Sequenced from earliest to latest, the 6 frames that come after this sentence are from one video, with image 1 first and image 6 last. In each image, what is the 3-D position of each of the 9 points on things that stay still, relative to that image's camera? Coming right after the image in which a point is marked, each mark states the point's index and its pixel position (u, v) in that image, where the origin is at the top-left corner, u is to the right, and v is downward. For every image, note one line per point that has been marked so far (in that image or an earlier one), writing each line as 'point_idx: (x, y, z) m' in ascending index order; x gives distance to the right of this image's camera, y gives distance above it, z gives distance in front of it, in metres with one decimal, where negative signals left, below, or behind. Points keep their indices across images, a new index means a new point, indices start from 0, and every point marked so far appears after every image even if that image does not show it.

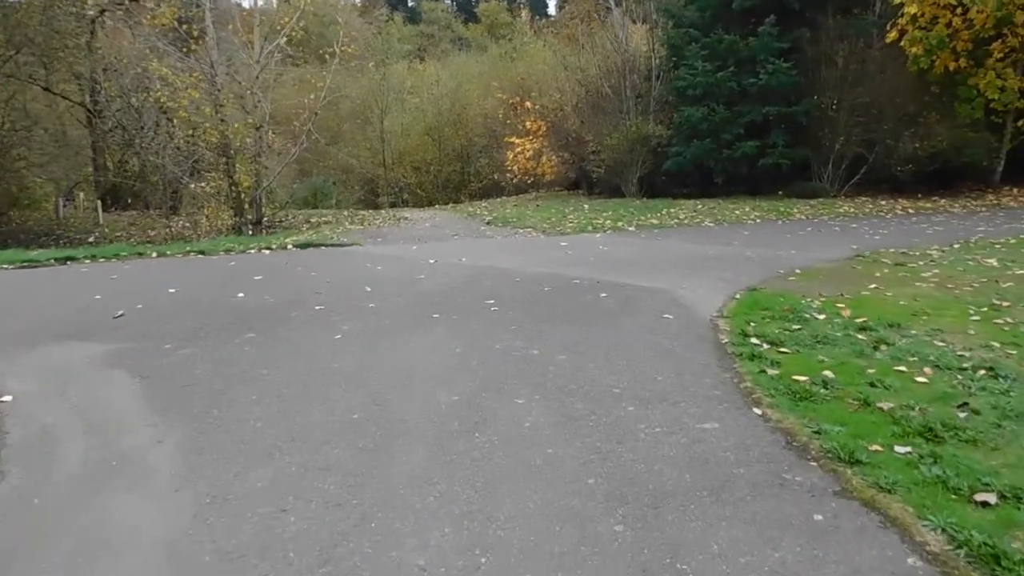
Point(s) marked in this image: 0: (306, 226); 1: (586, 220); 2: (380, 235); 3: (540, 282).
0: (-6.1, +1.8, +19.1) m
1: (+1.8, +1.6, +15.5) m
2: (-3.3, +1.3, +16.2) m
3: (+0.4, +0.1, +8.8) m
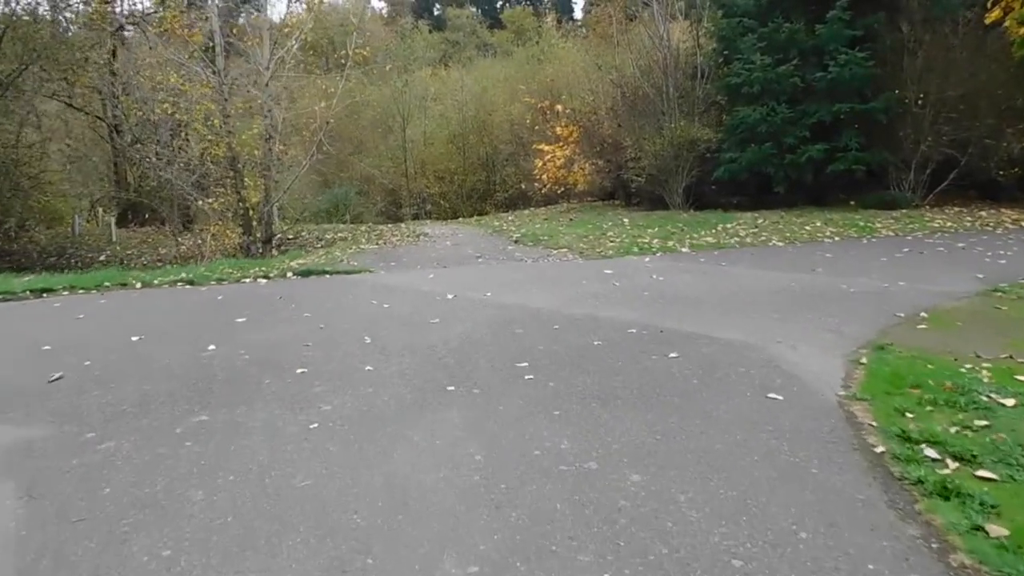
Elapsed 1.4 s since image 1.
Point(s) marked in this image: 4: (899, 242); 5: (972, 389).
0: (-5.2, +1.1, +17.5) m
1: (+2.5, +1.1, +13.6) m
2: (-2.6, +0.7, +14.5) m
3: (+0.8, -0.5, +6.9) m
4: (+6.5, +0.8, +10.8) m
5: (+3.4, -0.7, +4.7) m
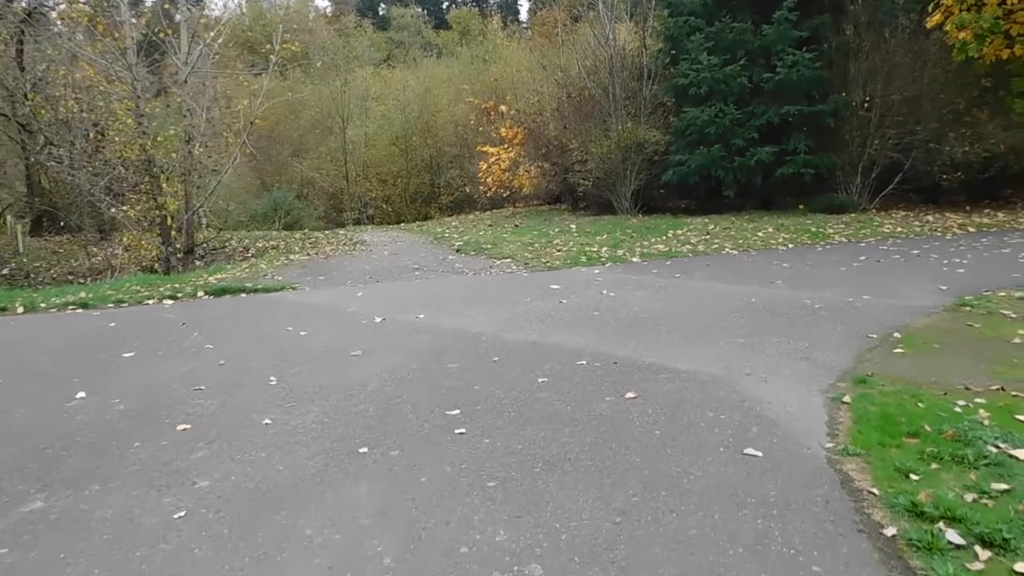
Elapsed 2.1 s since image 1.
0: (-6.7, +0.7, +16.1) m
1: (+1.3, +0.8, +12.8) m
2: (-3.8, +0.4, +13.3) m
3: (+0.2, -0.7, +6.0) m
4: (+5.5, +0.6, +10.3) m
5: (+2.9, -0.9, +4.0) m
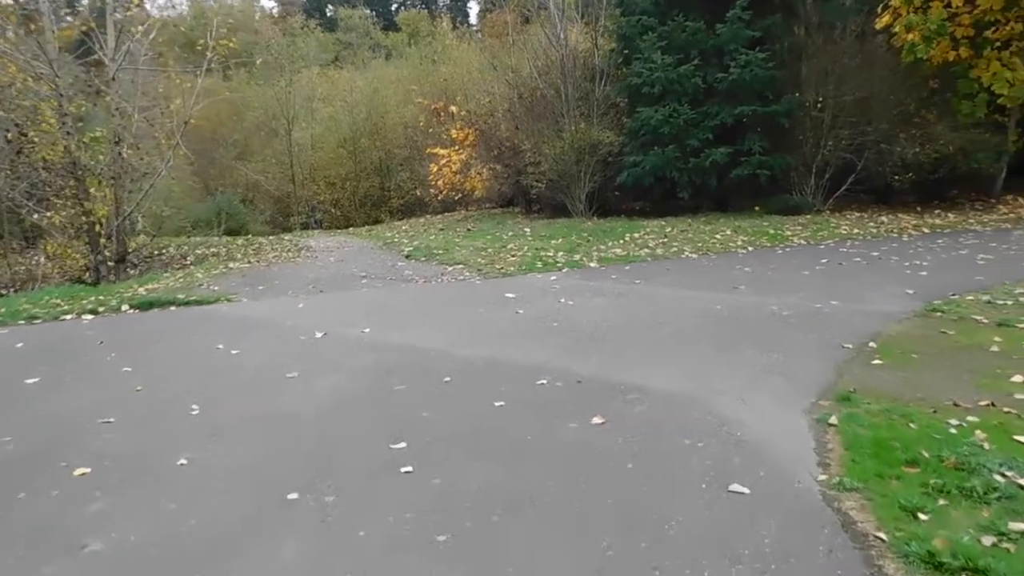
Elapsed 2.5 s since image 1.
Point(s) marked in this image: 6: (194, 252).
0: (-7.8, +0.5, +15.0) m
1: (+0.4, +0.7, +12.3) m
2: (-4.7, +0.2, +12.4) m
3: (-0.2, -0.8, +5.4) m
4: (+4.8, +0.6, +10.1) m
5: (+2.7, -1.0, +3.7) m
6: (-8.5, +1.0, +17.1) m
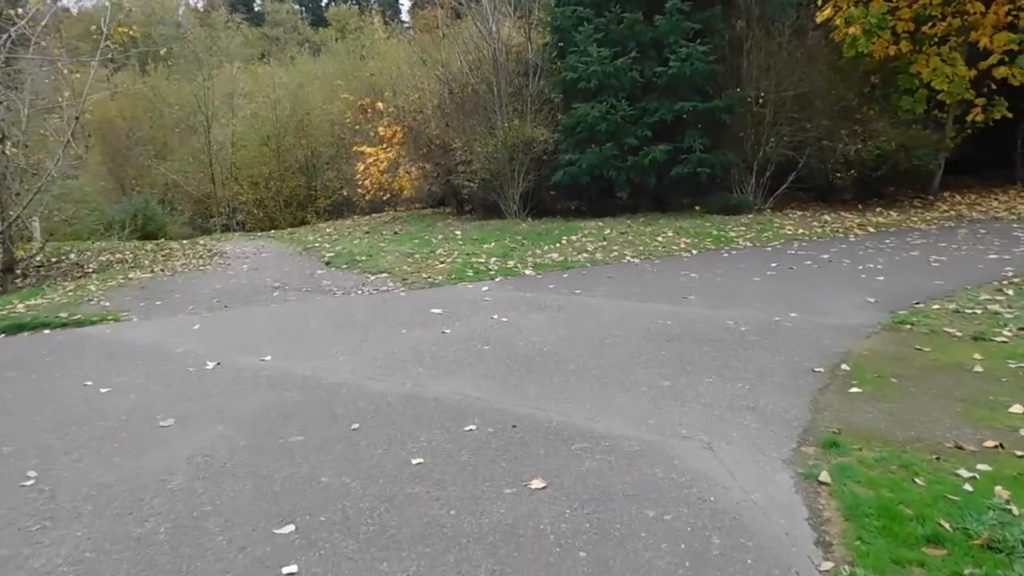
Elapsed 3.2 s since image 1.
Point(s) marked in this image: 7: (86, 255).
0: (-9.3, +0.1, +13.2) m
1: (-0.8, +0.5, +11.3) m
2: (-5.9, -0.1, +10.9) m
3: (-0.8, -1.0, +4.4) m
4: (+3.7, +0.5, +9.6) m
5: (+2.3, -1.1, +2.9) m
6: (-10.1, +0.6, +15.2) m
7: (-10.7, +0.7, +15.6) m
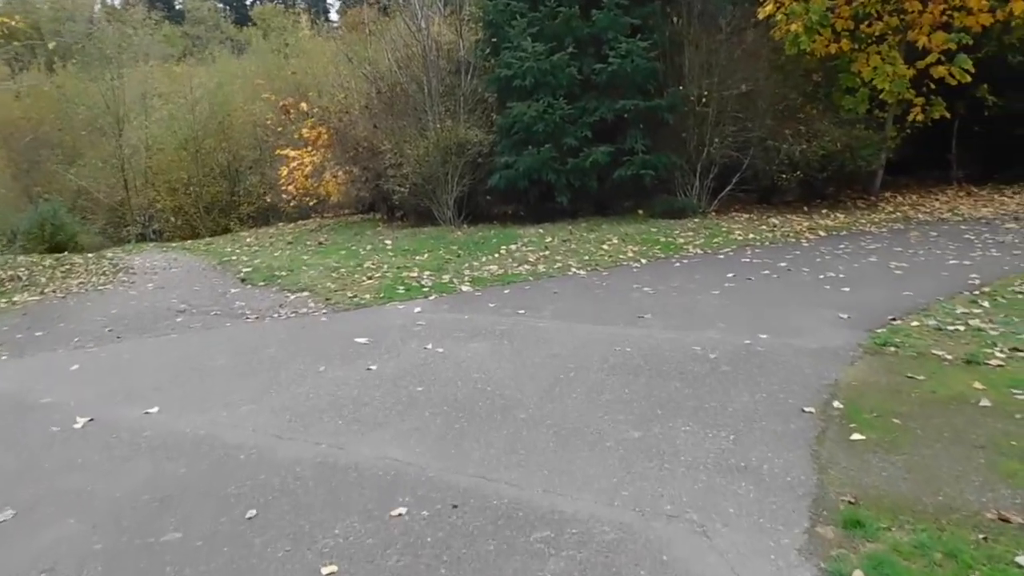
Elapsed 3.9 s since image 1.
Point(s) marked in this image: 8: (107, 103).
0: (-10.4, -0.5, +11.3) m
1: (-1.9, +0.2, +10.2) m
2: (-6.9, -0.6, +9.3) m
3: (-1.1, -1.3, +3.4) m
4: (+2.8, +0.3, +8.9) m
5: (+2.1, -1.3, +2.2) m
6: (-11.5, 0.0, +13.2) m
7: (-12.1, +0.1, +13.6) m
8: (-12.8, +5.5, +19.1) m
